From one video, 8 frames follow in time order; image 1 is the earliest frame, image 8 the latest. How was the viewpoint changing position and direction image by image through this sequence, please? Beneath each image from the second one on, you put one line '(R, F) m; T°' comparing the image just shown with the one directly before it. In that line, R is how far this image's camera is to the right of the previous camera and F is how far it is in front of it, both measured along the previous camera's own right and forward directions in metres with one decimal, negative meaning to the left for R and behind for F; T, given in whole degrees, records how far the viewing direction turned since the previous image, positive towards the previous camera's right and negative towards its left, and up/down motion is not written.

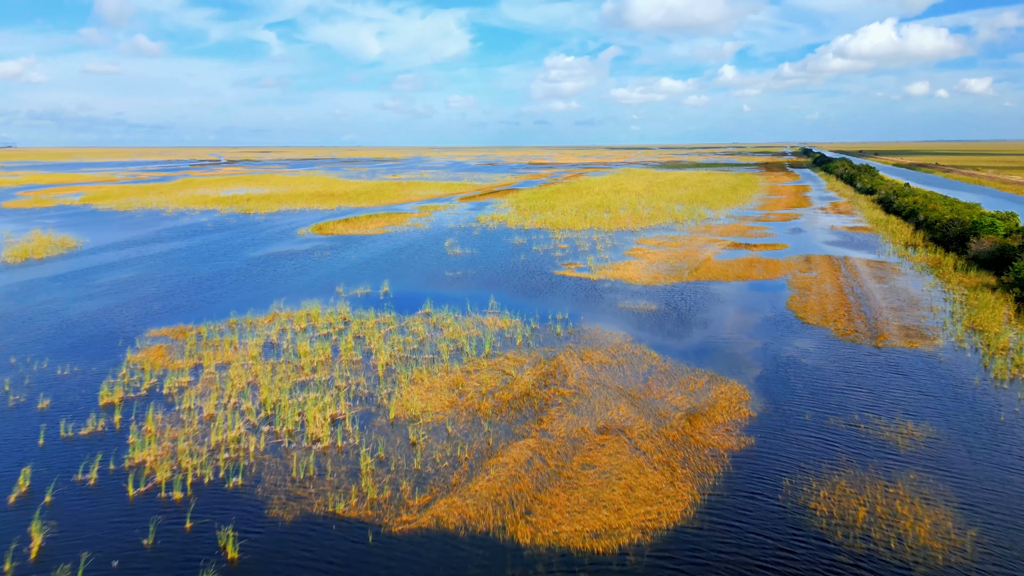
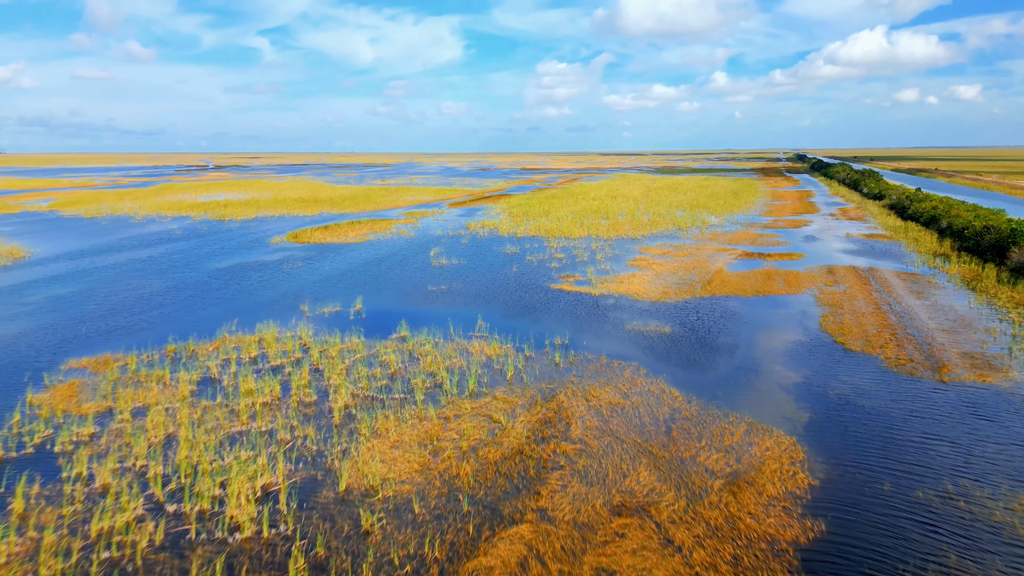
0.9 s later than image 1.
(0.0, +2.2) m; +1°
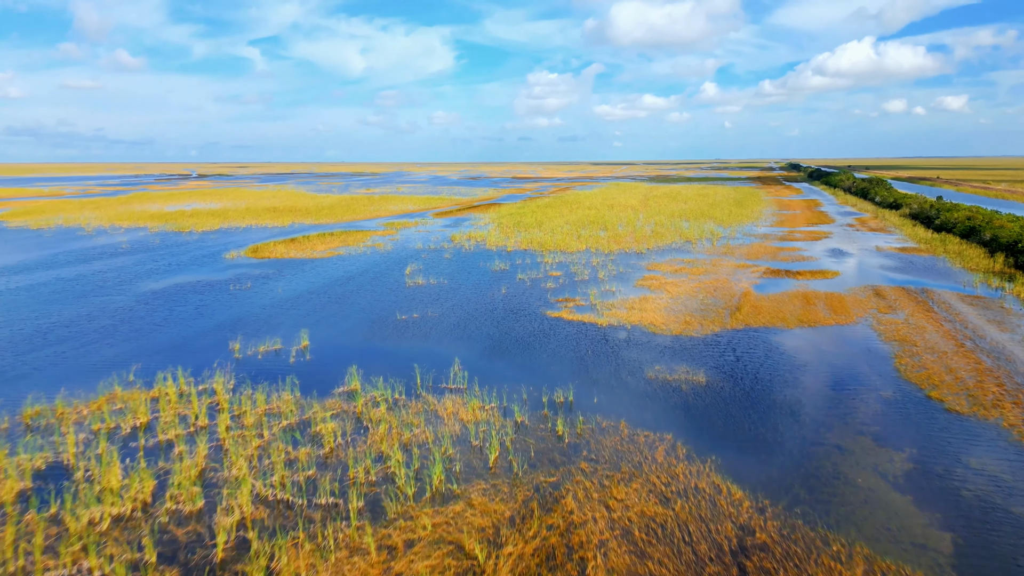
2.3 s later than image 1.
(+0.1, +3.2) m; +1°
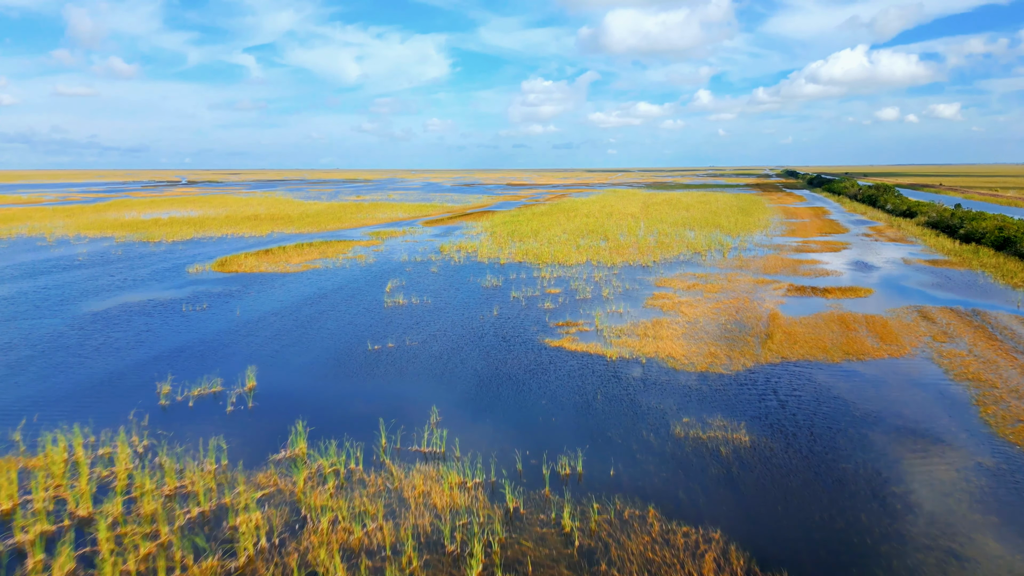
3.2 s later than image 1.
(0.0, +2.2) m; 0°
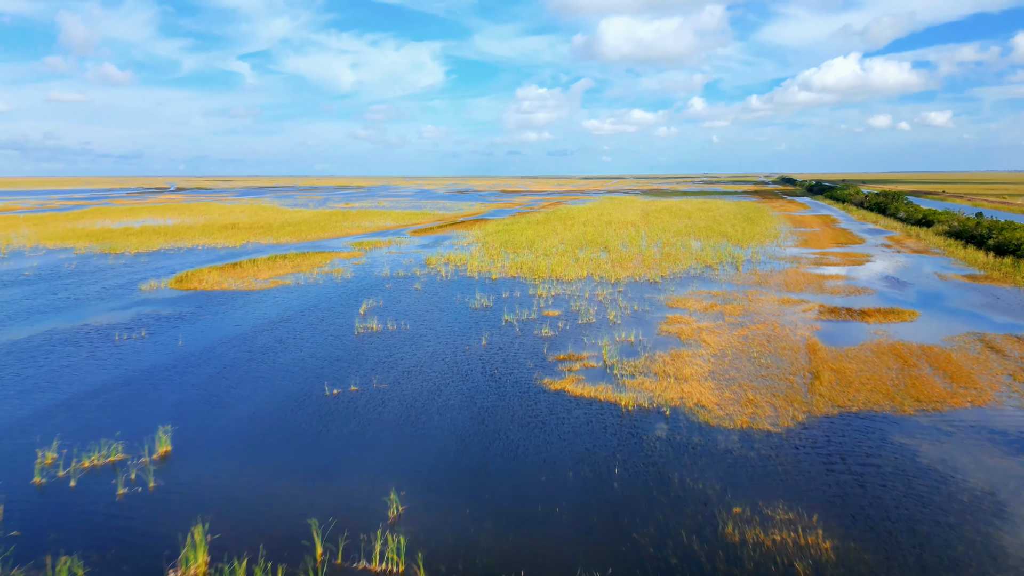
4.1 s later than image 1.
(0.0, +2.3) m; 0°
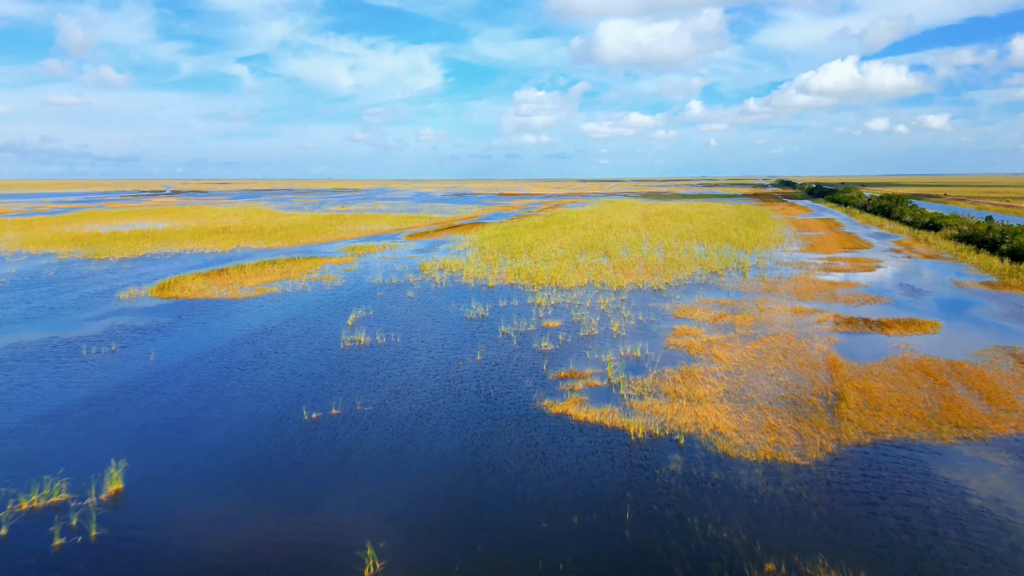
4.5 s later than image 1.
(0.0, +0.9) m; 0°
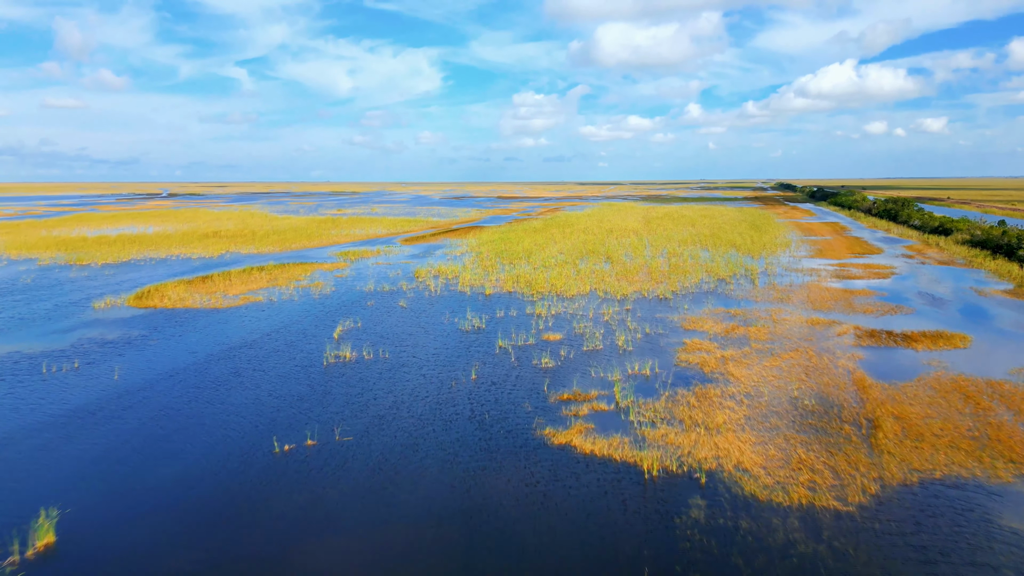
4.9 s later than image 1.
(0.0, +1.0) m; 0°
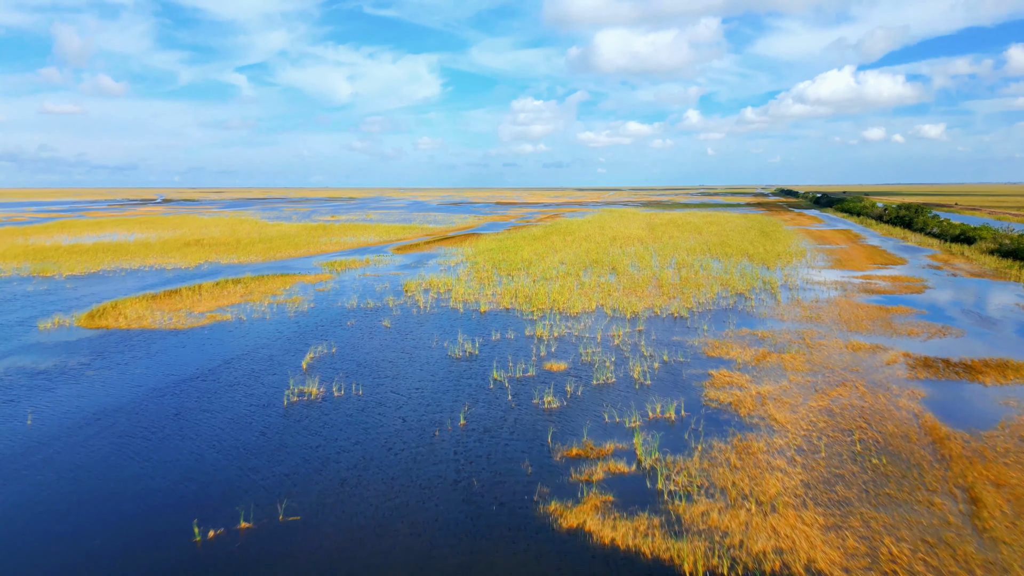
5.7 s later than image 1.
(0.0, +1.9) m; 0°
